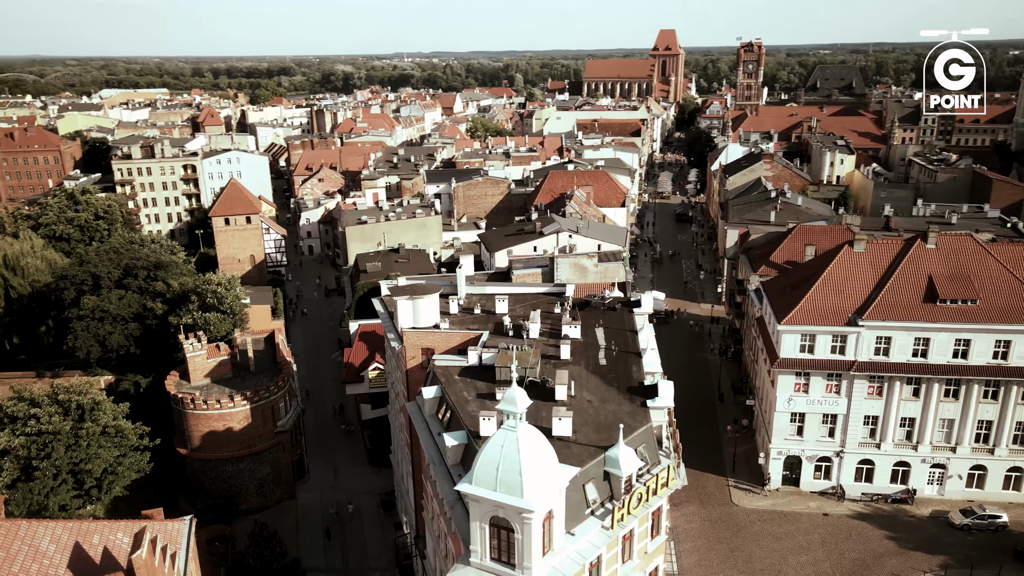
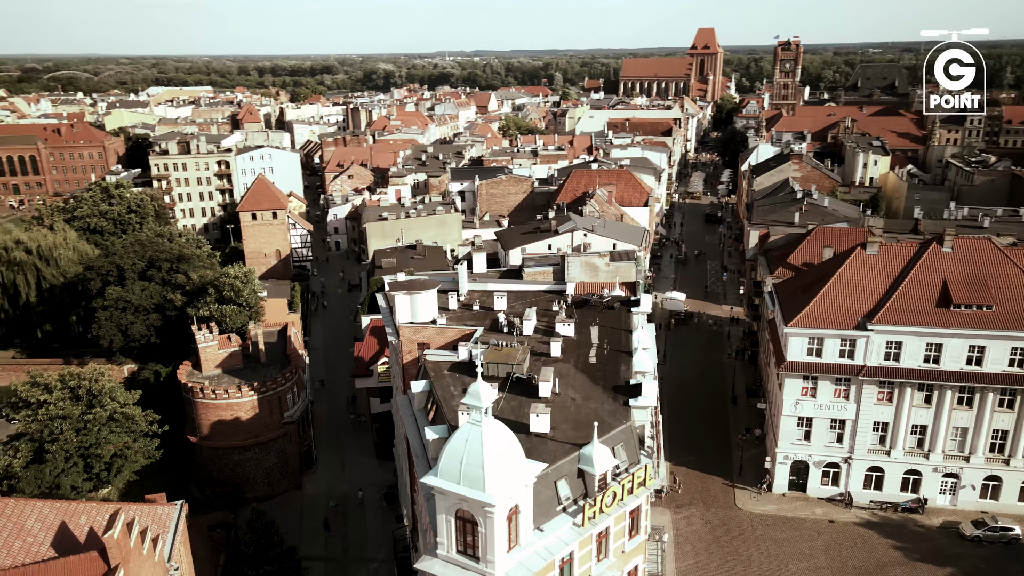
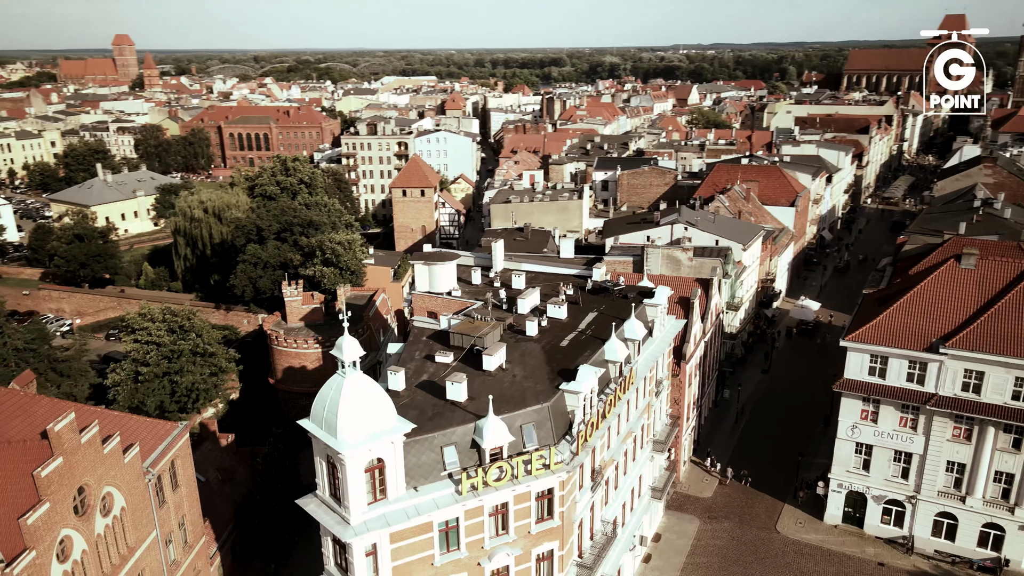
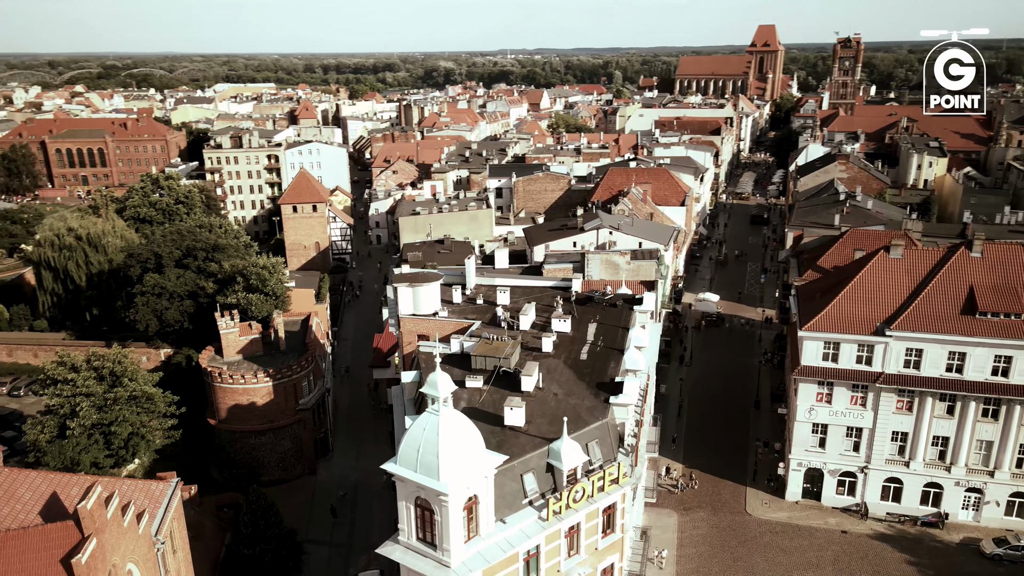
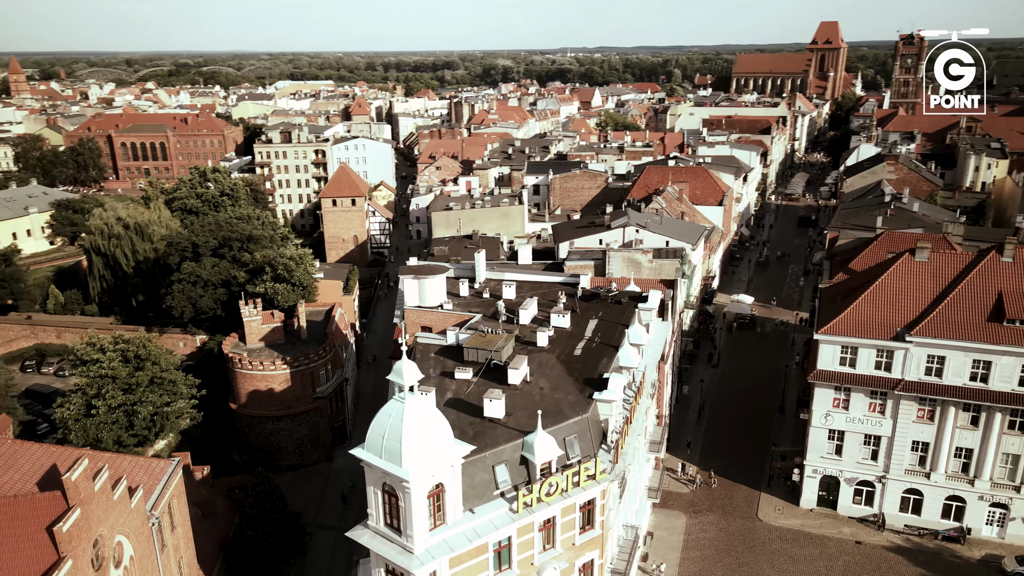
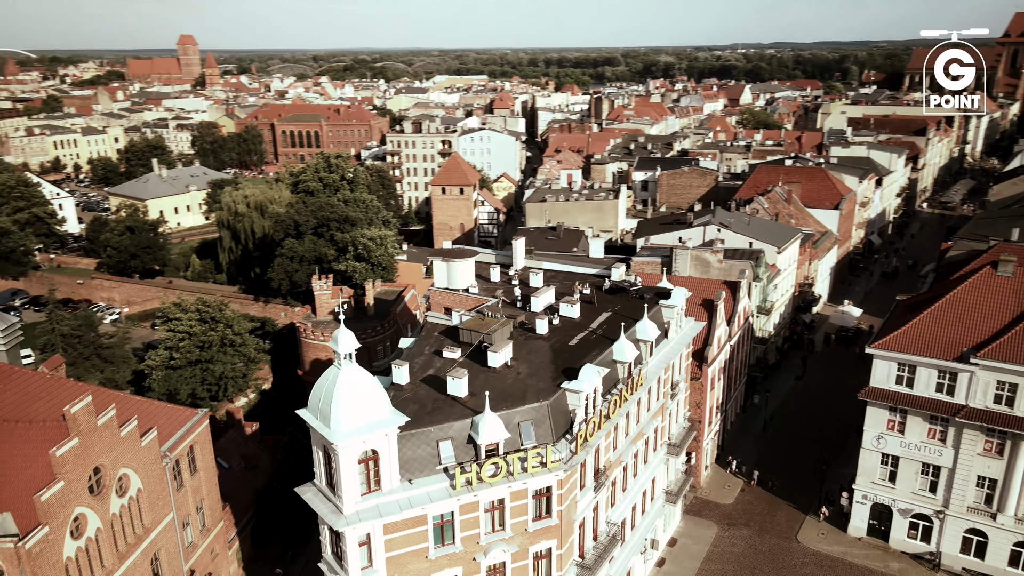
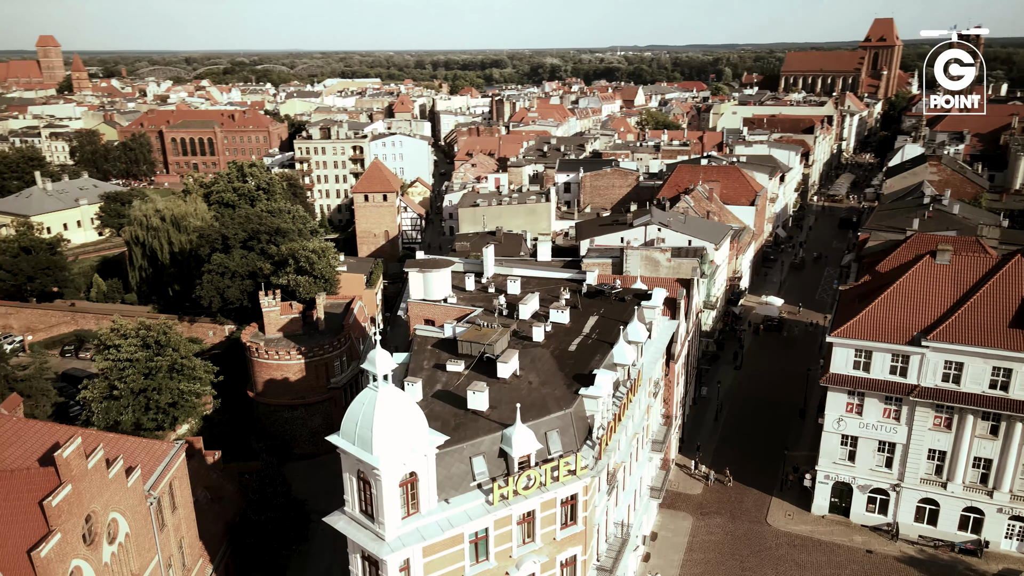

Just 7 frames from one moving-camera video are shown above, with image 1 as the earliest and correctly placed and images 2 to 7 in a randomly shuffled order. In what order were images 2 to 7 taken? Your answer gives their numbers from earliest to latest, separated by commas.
2, 4, 5, 7, 3, 6
